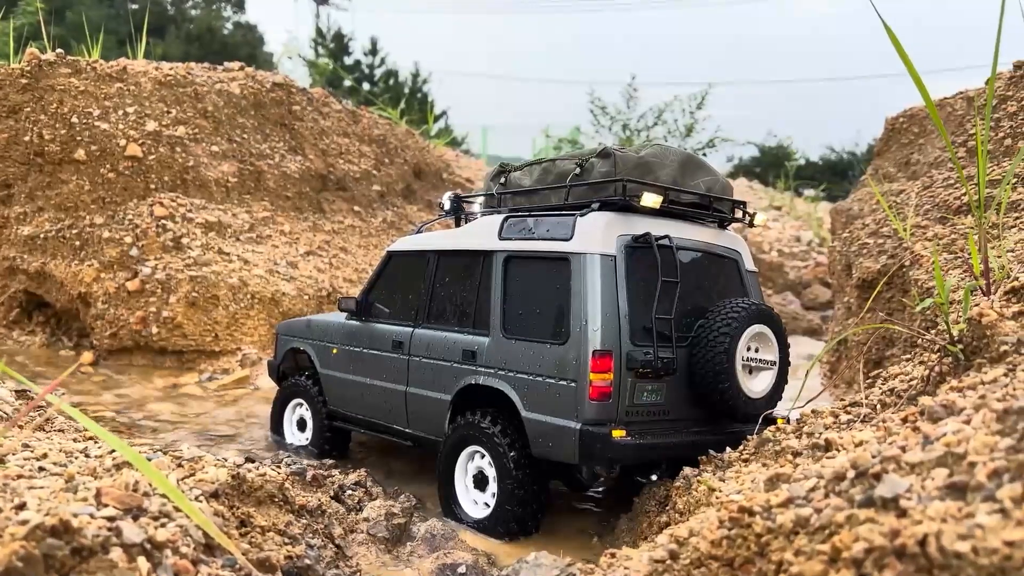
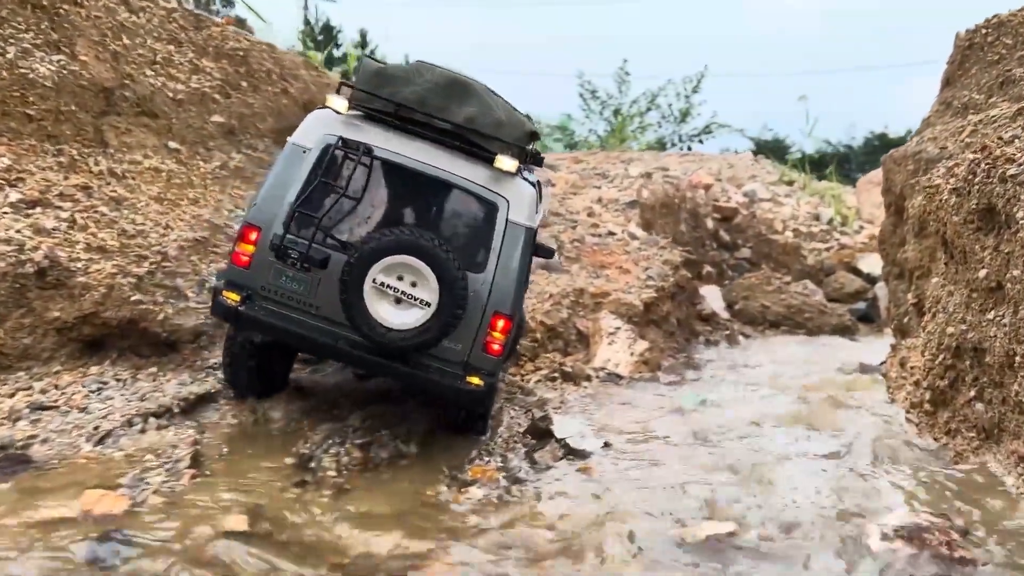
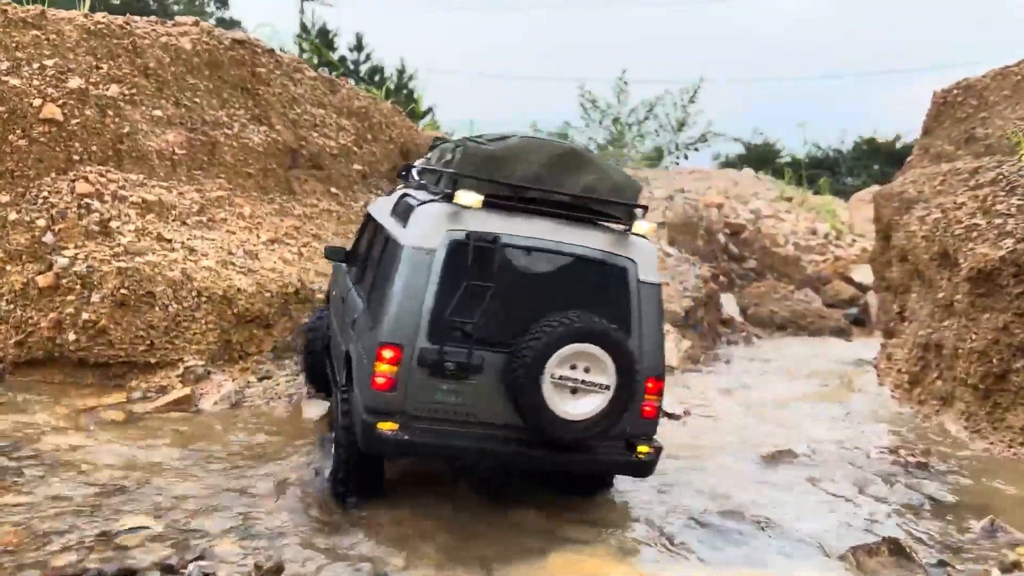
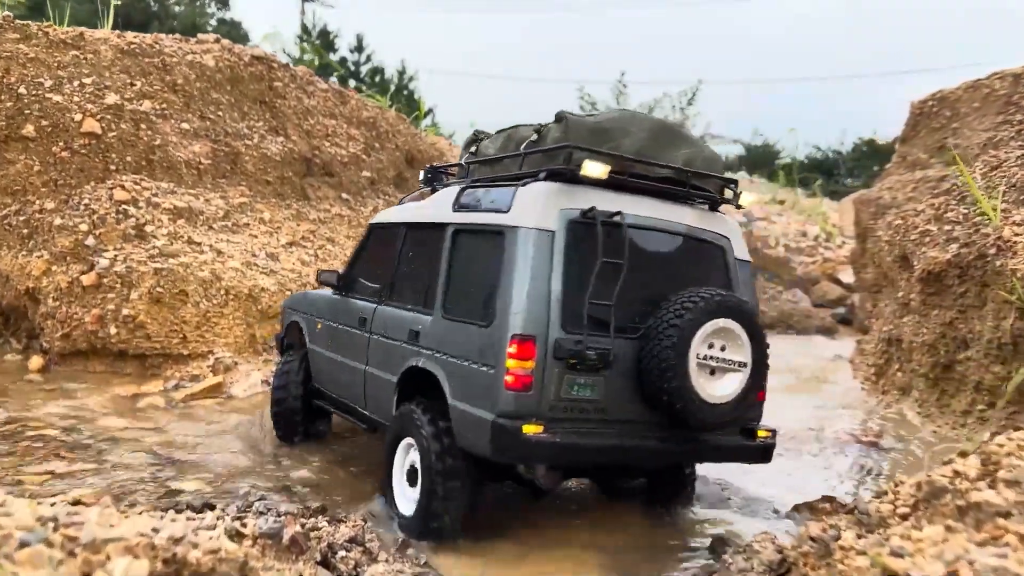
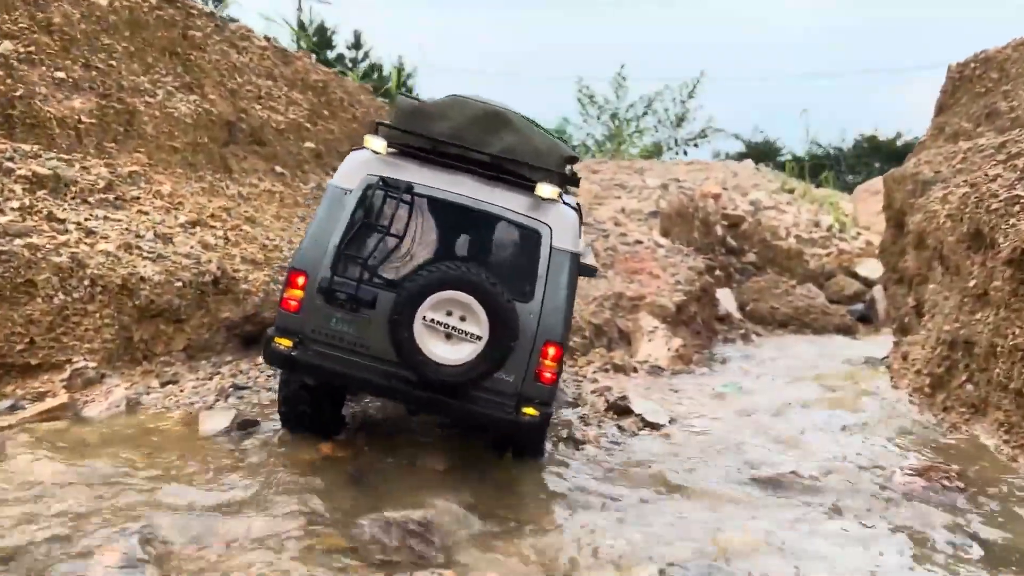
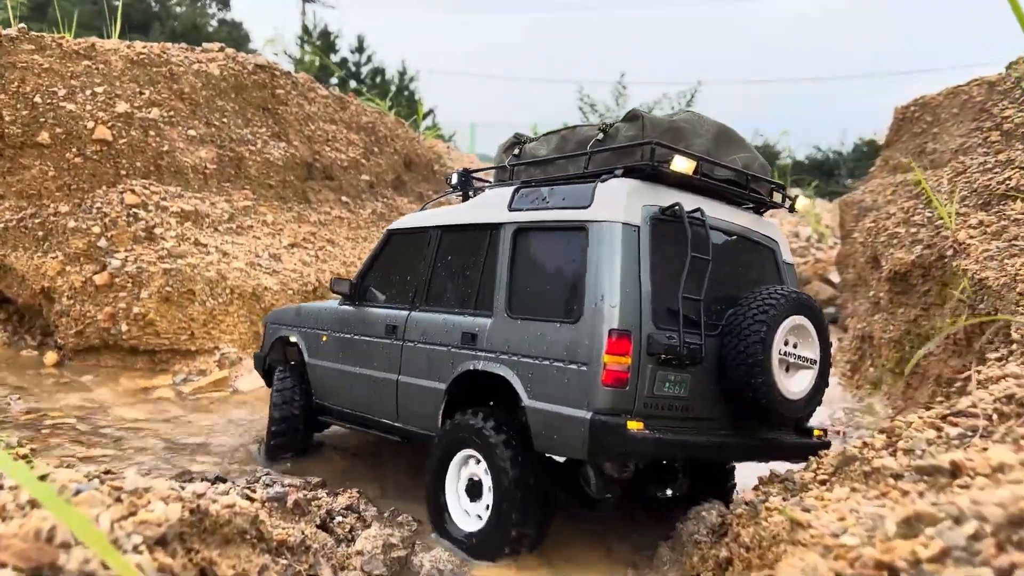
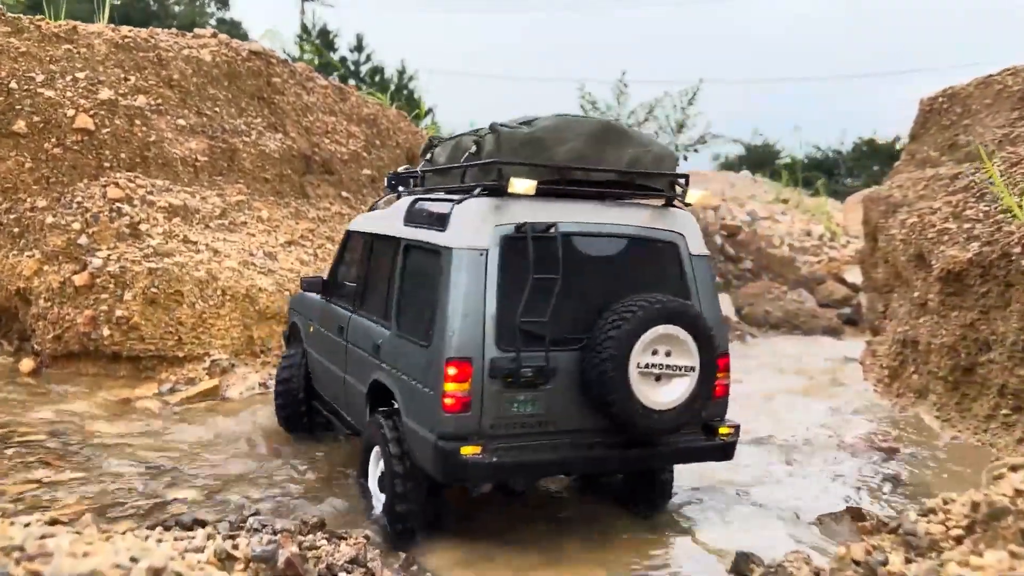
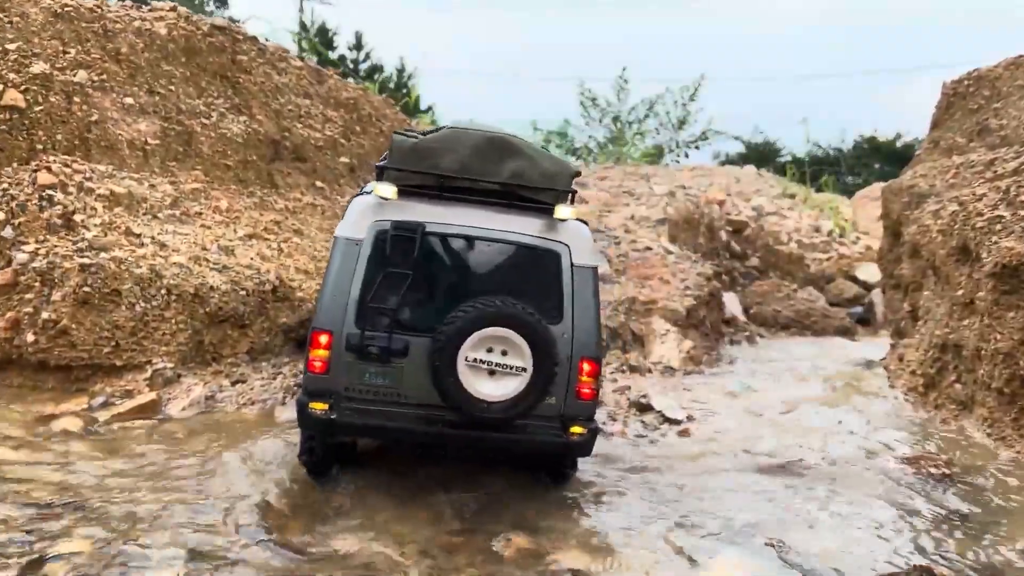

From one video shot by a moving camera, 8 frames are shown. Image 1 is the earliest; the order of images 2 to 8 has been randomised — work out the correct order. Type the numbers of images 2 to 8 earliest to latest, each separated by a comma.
6, 4, 7, 3, 8, 5, 2
